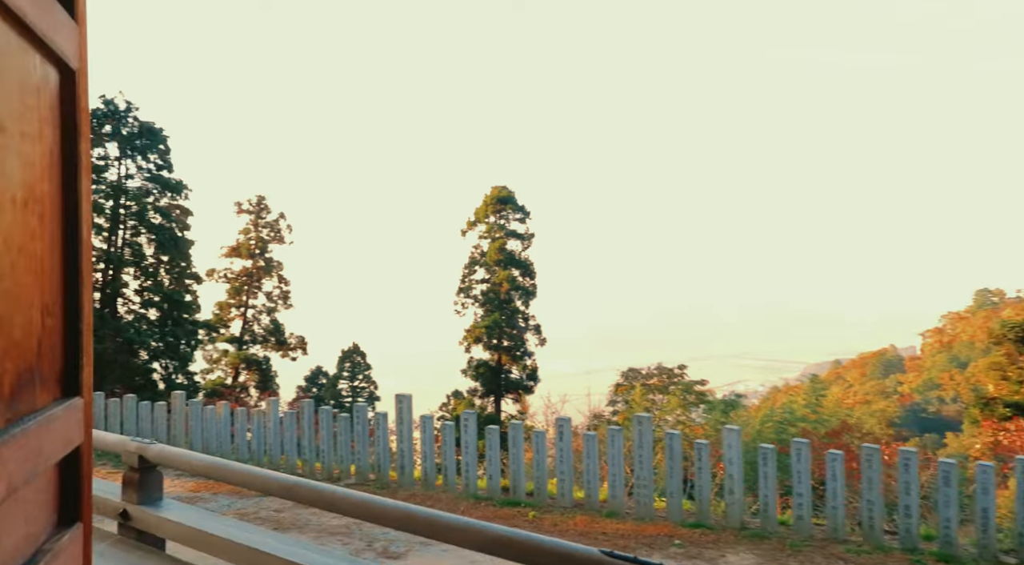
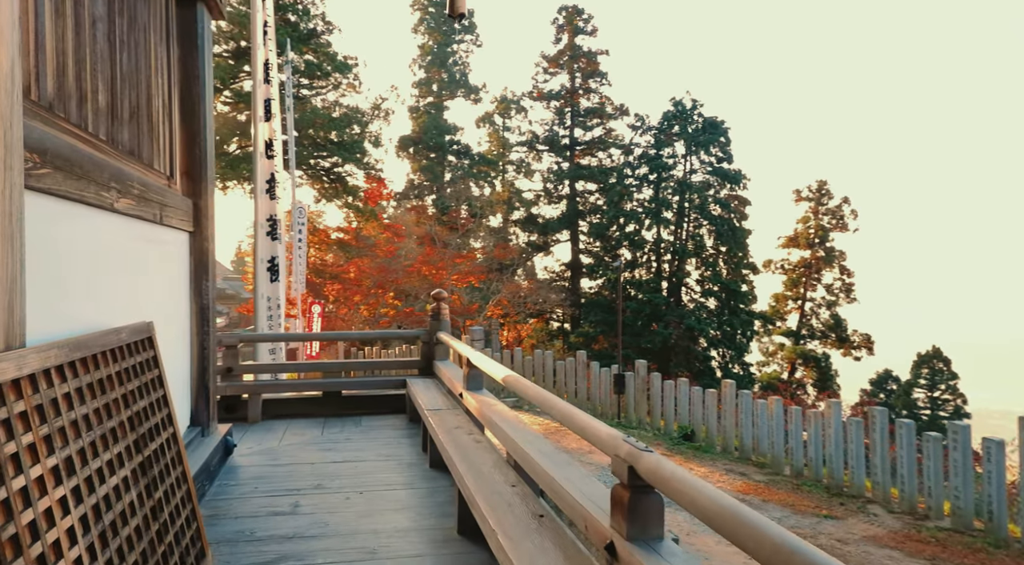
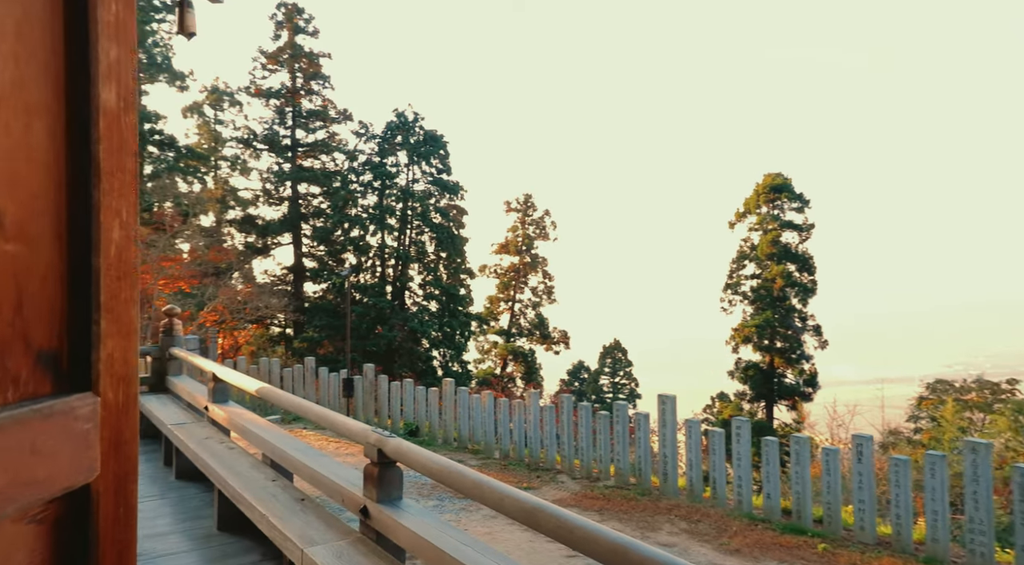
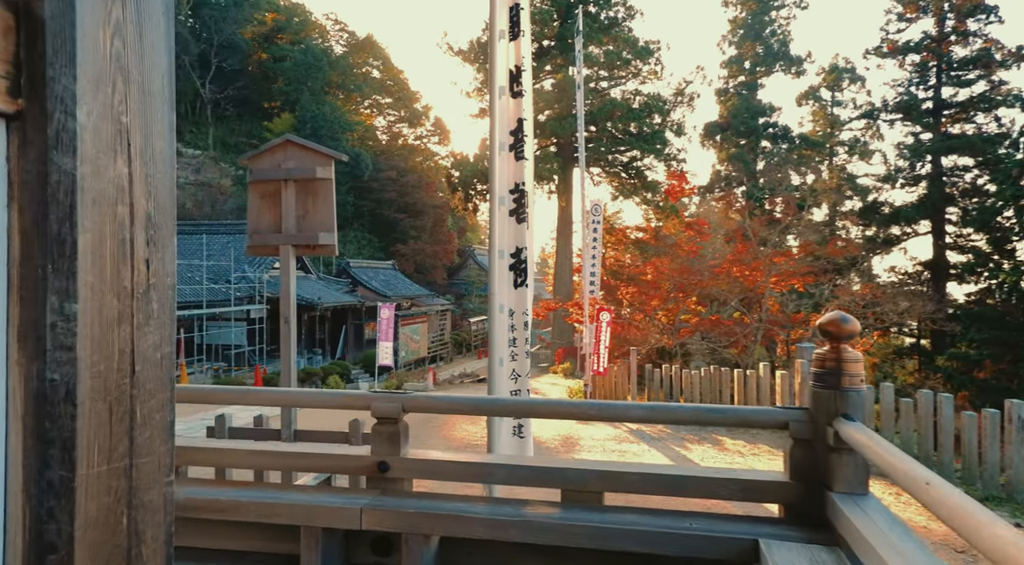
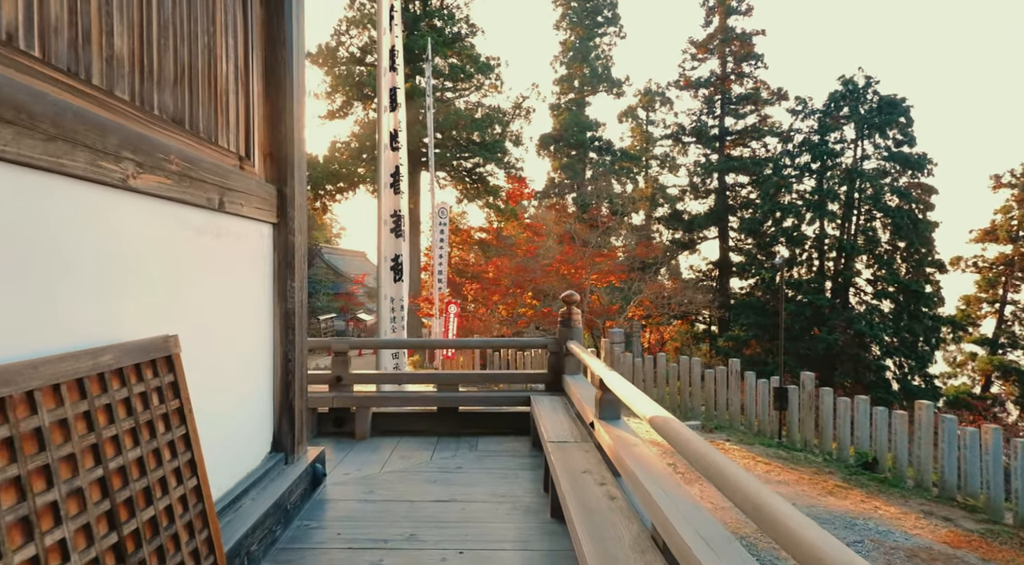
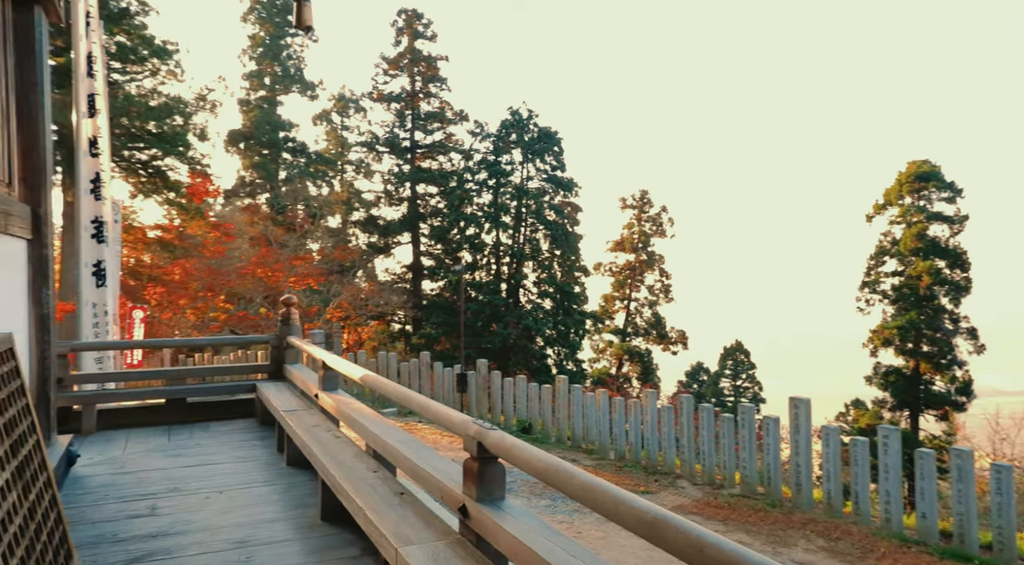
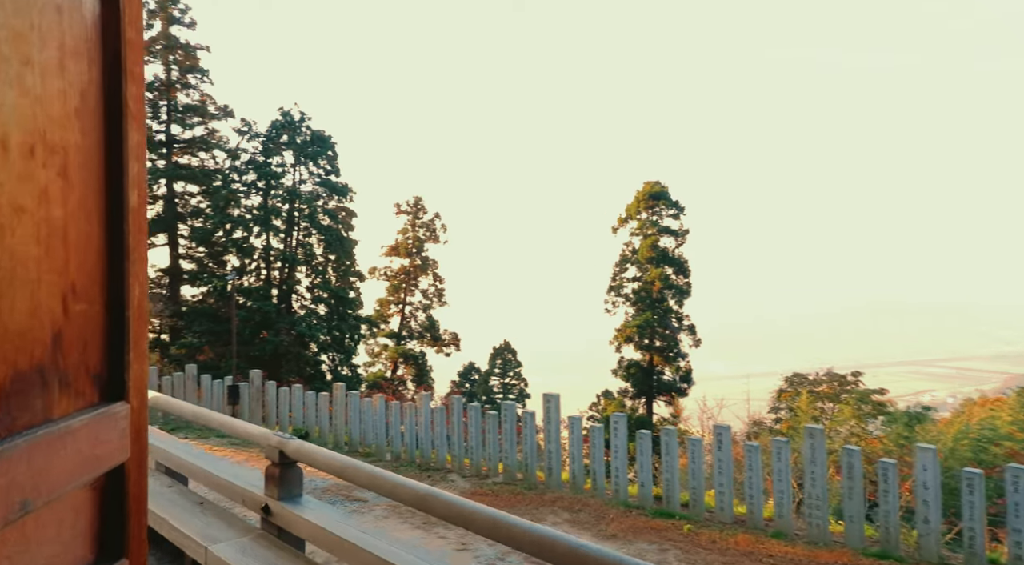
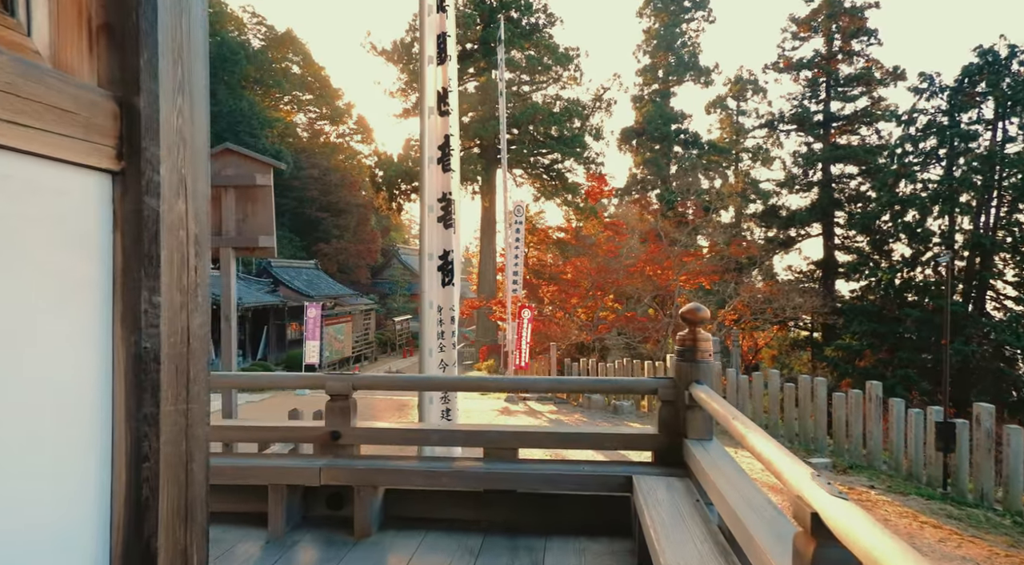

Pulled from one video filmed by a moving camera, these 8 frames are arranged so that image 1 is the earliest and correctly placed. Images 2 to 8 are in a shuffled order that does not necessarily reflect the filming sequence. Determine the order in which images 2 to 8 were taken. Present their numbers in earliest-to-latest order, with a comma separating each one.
7, 3, 6, 2, 5, 8, 4
